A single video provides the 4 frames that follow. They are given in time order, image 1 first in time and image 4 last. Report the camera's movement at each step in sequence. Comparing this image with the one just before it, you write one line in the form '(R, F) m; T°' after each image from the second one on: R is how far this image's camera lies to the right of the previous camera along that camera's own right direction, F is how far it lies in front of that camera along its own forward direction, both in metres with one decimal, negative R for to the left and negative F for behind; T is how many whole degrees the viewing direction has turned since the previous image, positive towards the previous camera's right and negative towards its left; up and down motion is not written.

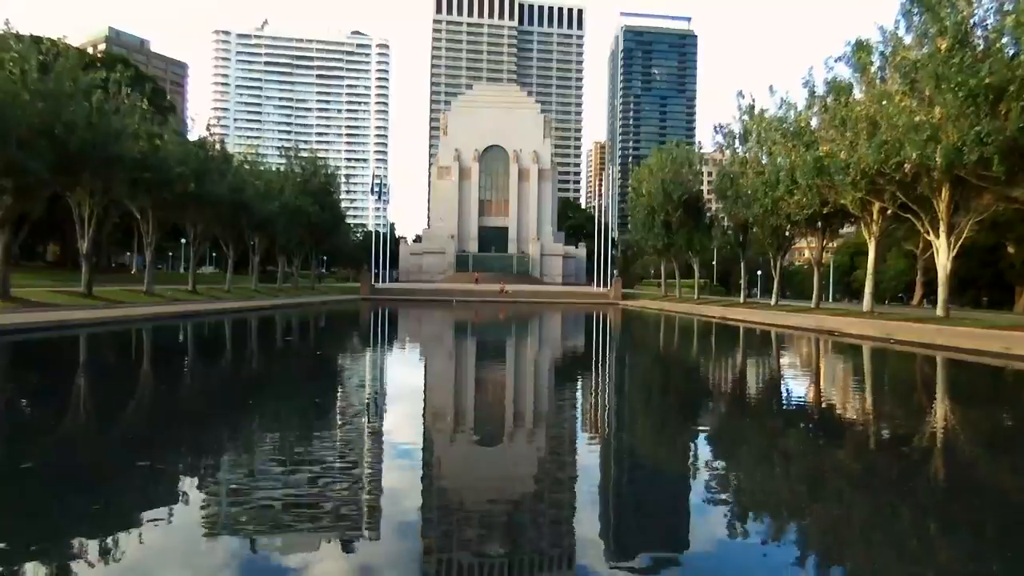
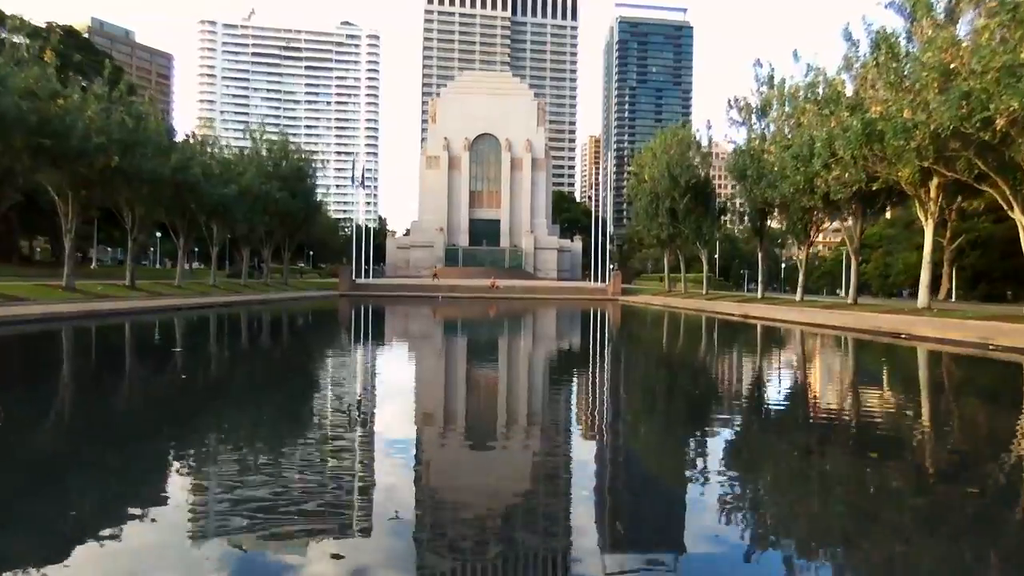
(0.0, +0.7) m; 0°
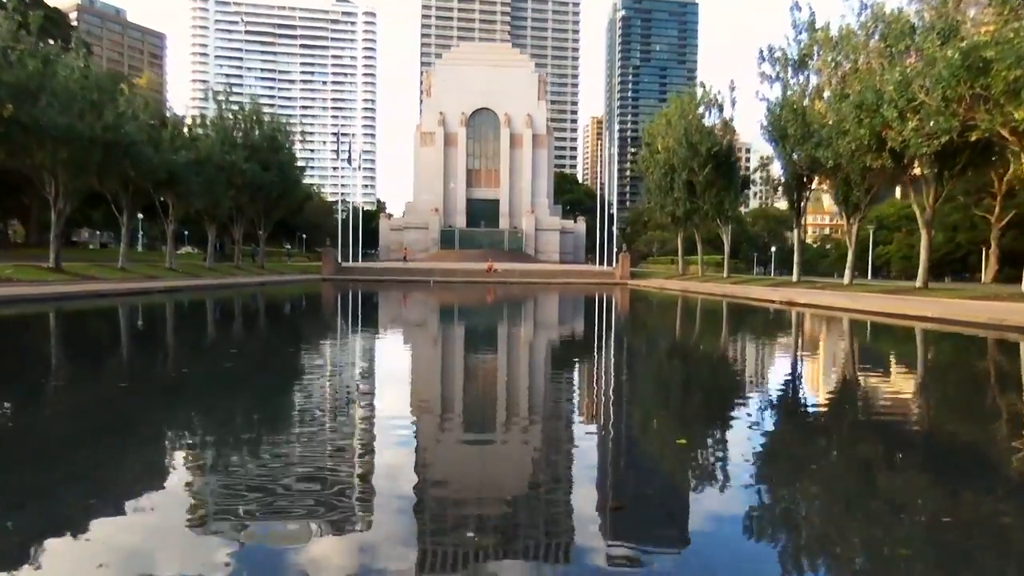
(0.0, +0.7) m; 0°
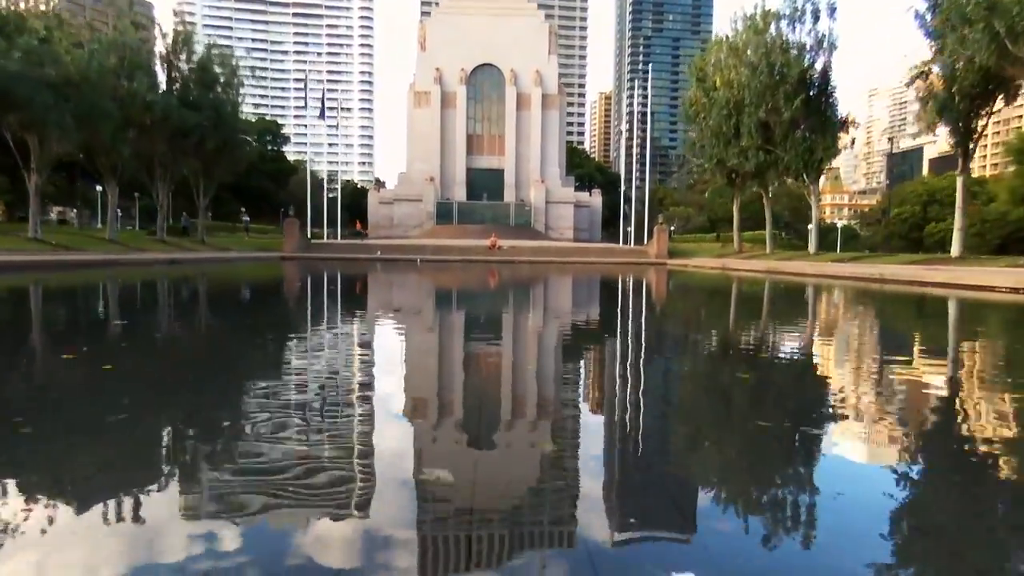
(0.0, +1.6) m; 0°
